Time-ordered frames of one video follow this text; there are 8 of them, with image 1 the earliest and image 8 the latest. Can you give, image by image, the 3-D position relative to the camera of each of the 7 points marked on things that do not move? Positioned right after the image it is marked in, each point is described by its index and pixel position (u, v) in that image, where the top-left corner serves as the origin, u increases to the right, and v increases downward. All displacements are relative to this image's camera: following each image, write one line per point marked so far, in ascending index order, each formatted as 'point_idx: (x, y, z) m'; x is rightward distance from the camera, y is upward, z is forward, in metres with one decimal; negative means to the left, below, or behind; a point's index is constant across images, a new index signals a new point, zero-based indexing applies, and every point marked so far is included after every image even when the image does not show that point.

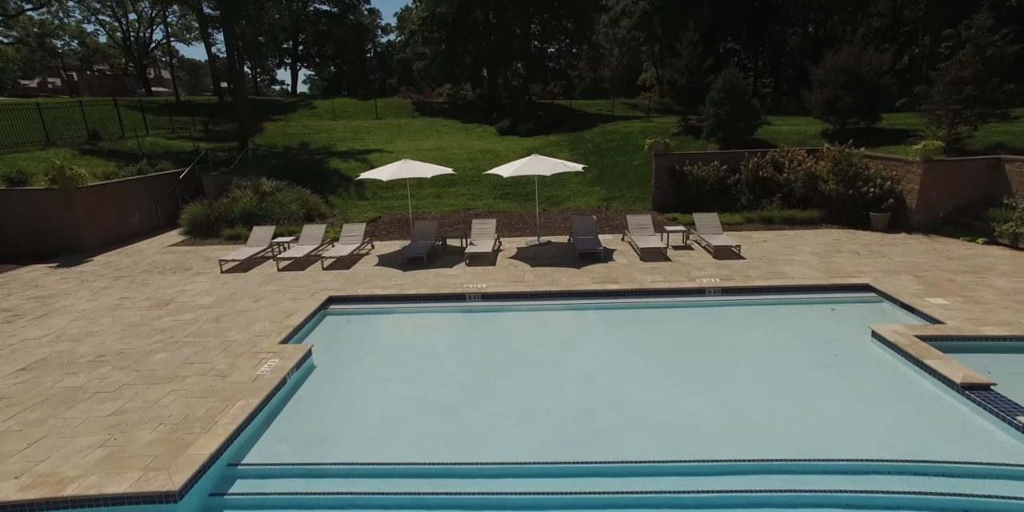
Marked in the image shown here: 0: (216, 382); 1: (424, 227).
0: (-3.9, -1.6, +6.1) m
1: (-2.2, +0.7, +11.3) m
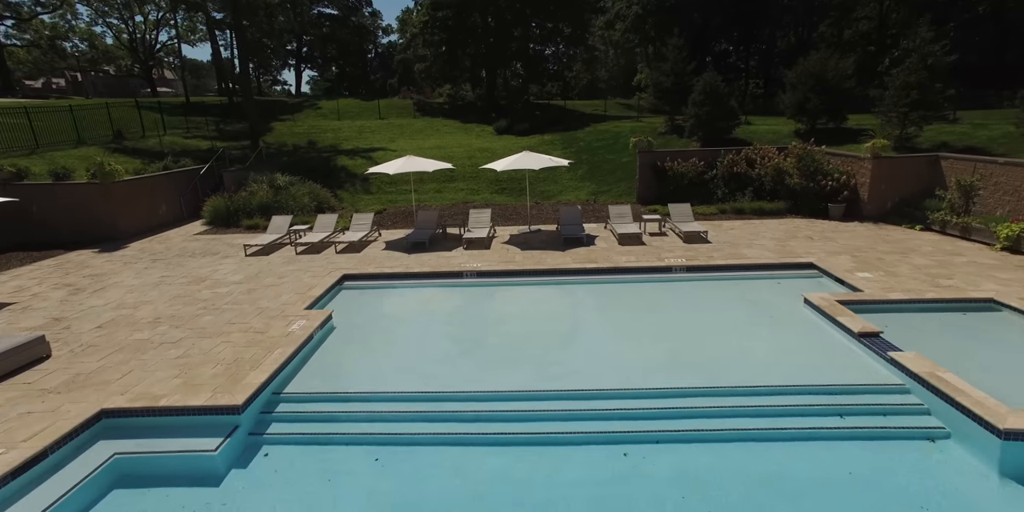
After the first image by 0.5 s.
0: (-4.1, -1.2, +7.4) m
1: (-2.4, +1.1, +12.7) m
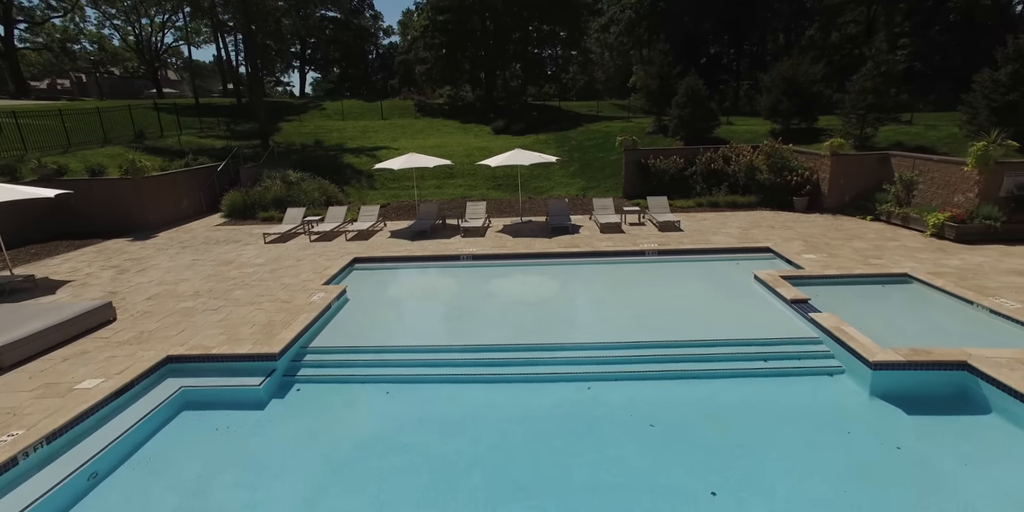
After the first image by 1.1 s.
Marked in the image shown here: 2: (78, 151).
0: (-4.3, -0.9, +8.7) m
1: (-2.6, +1.5, +14.0) m
2: (-15.2, +3.6, +15.9) m
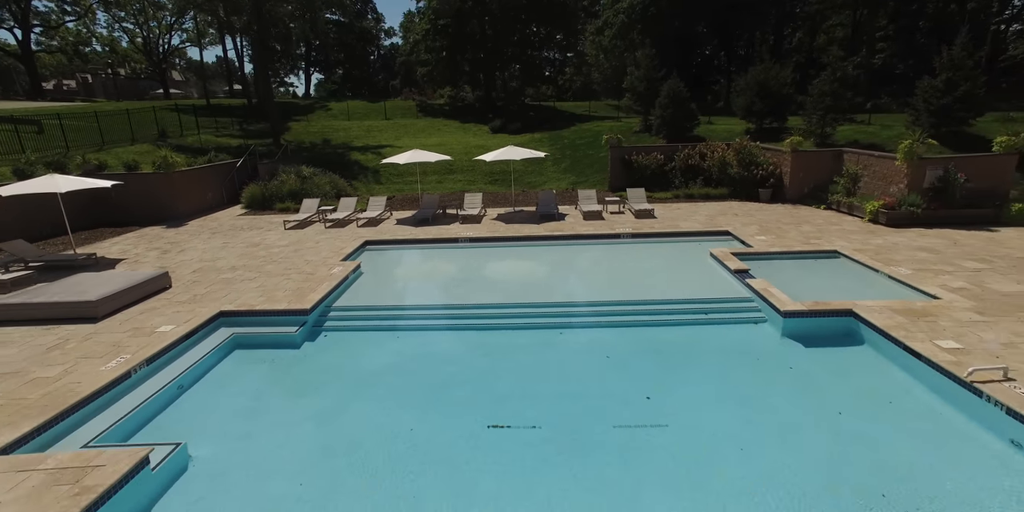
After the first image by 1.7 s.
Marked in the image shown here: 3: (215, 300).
0: (-4.6, -0.4, +10.3) m
1: (-2.8, +1.9, +15.6) m
2: (-15.4, +4.1, +17.5) m
3: (-5.8, -0.8, +8.9) m
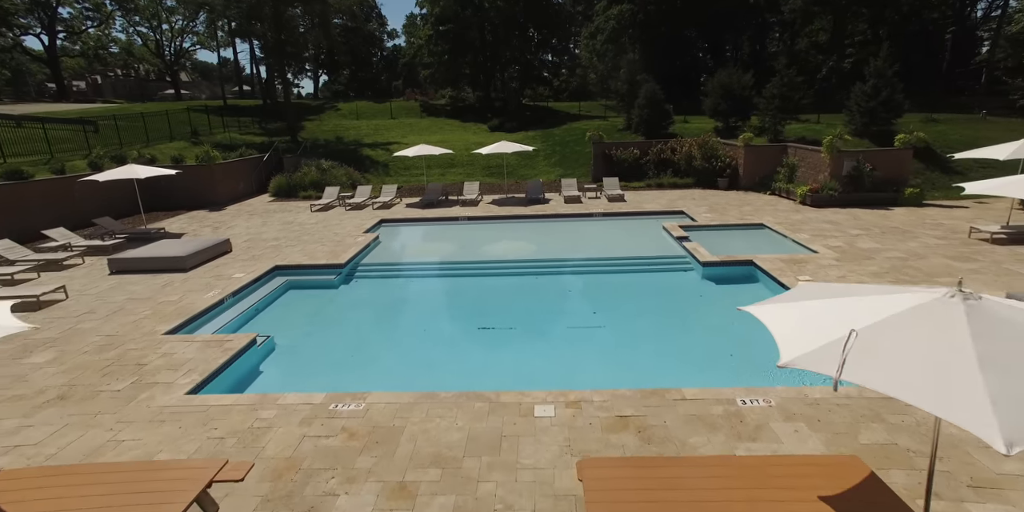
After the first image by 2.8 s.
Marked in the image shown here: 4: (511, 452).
0: (-4.9, +0.4, +12.9) m
1: (-3.1, +2.7, +18.2) m
2: (-15.7, +4.9, +20.1) m
3: (-6.1, 0.0, +11.5) m
4: (0.0, -1.9, +4.6) m
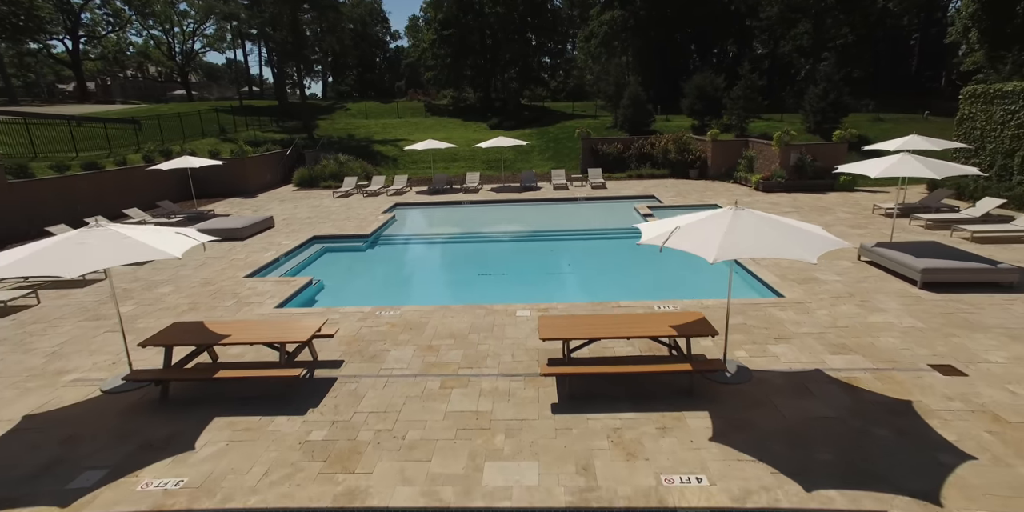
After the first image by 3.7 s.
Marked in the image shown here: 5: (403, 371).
0: (-5.1, +1.2, +15.5) m
1: (-3.3, +3.5, +20.7) m
2: (-15.8, +5.7, +22.7) m
3: (-6.3, +0.8, +14.0) m
4: (-0.2, -1.1, +7.1) m
5: (-1.5, -1.4, +6.1) m
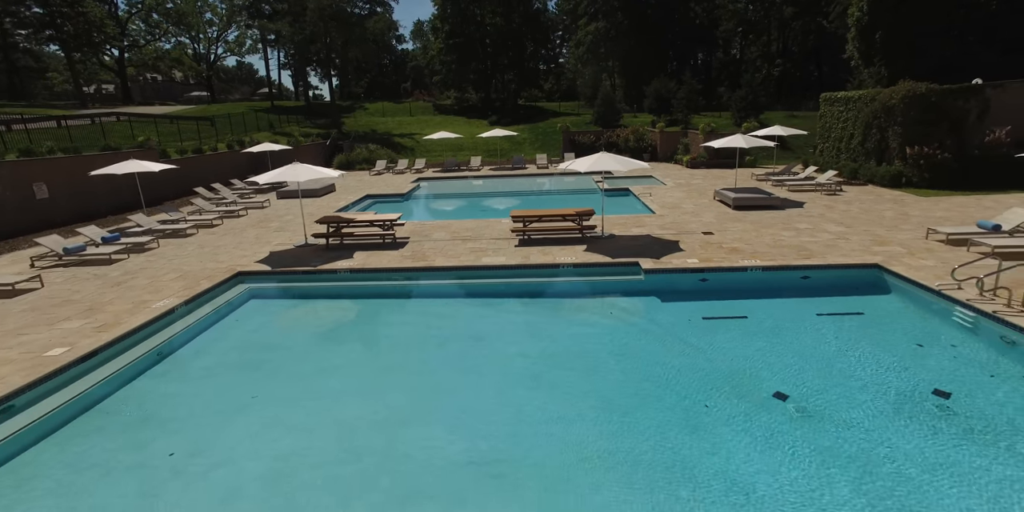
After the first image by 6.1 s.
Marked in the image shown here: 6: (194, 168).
0: (-5.4, +3.1, +21.3) m
1: (-3.6, +5.5, +26.6) m
2: (-16.2, +7.6, +28.6) m
3: (-6.6, +2.7, +19.9) m
4: (-0.6, +0.8, +13.0) m
5: (-1.8, +0.5, +12.0) m
6: (-13.5, +3.7, +19.2) m
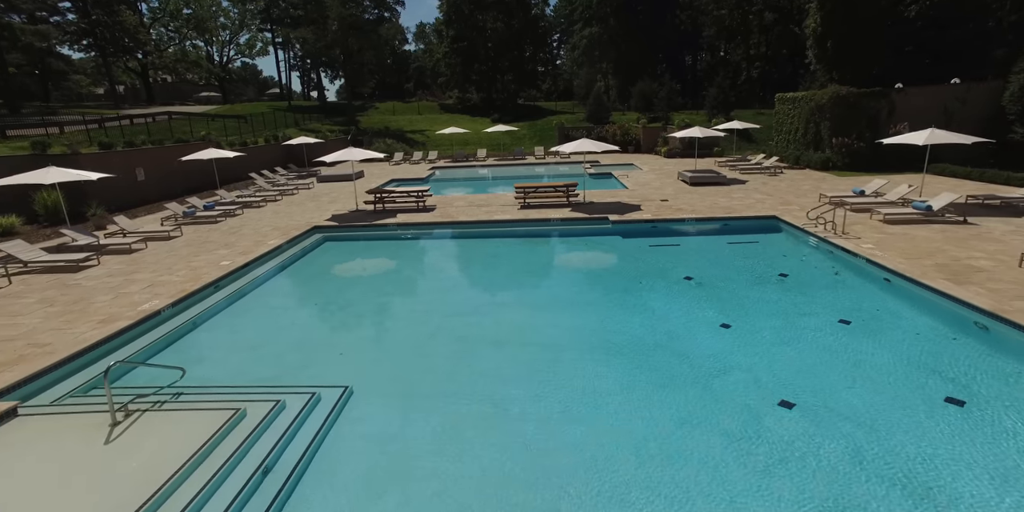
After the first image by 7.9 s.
0: (-5.3, +4.3, +24.8) m
1: (-3.5, +6.7, +30.1) m
2: (-16.1, +8.8, +32.1) m
3: (-6.5, +3.9, +23.4) m
4: (-0.5, +2.0, +16.5) m
5: (-1.7, +1.7, +15.5) m
6: (-13.4, +4.9, +22.7) m
